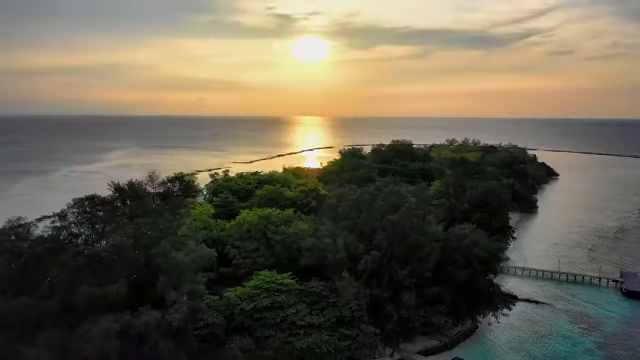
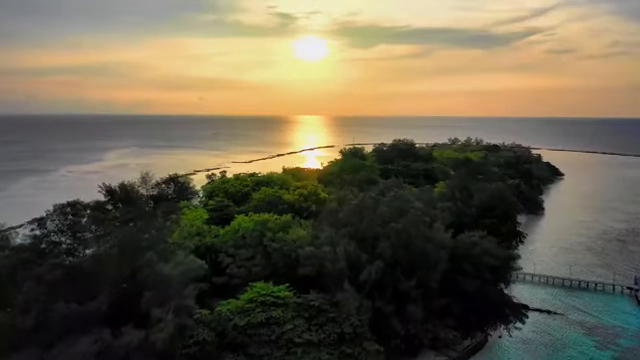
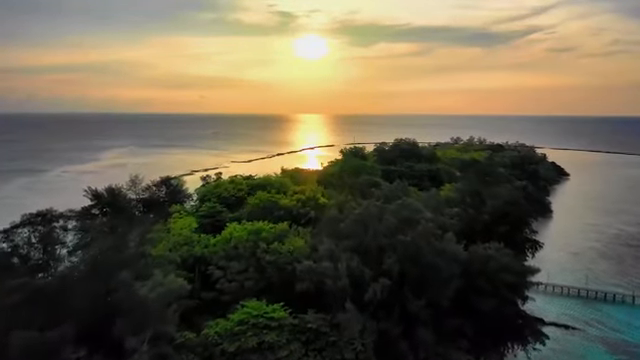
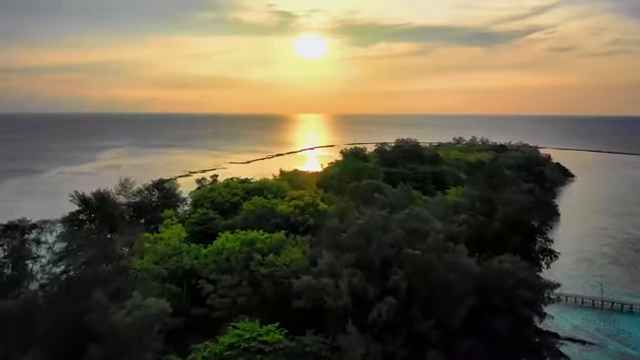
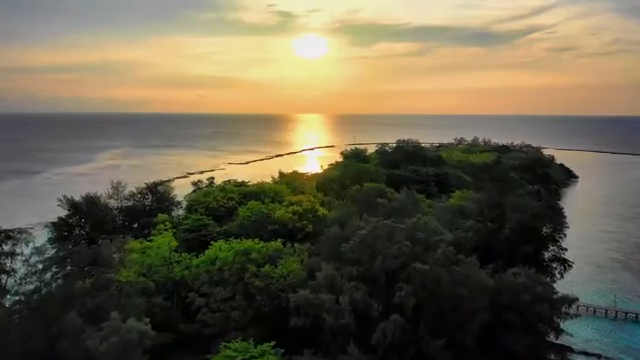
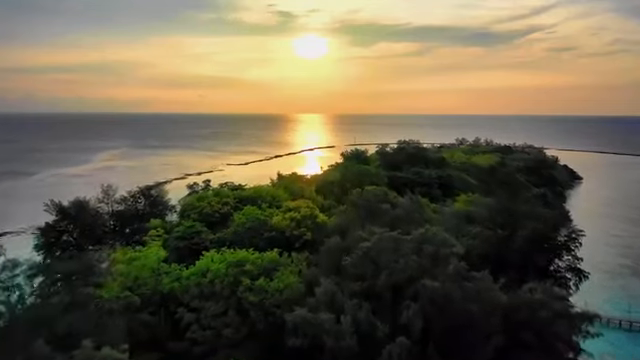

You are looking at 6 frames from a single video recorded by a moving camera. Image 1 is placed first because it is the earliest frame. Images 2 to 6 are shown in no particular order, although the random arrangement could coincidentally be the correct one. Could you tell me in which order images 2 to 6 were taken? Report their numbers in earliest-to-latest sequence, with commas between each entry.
2, 3, 4, 5, 6
